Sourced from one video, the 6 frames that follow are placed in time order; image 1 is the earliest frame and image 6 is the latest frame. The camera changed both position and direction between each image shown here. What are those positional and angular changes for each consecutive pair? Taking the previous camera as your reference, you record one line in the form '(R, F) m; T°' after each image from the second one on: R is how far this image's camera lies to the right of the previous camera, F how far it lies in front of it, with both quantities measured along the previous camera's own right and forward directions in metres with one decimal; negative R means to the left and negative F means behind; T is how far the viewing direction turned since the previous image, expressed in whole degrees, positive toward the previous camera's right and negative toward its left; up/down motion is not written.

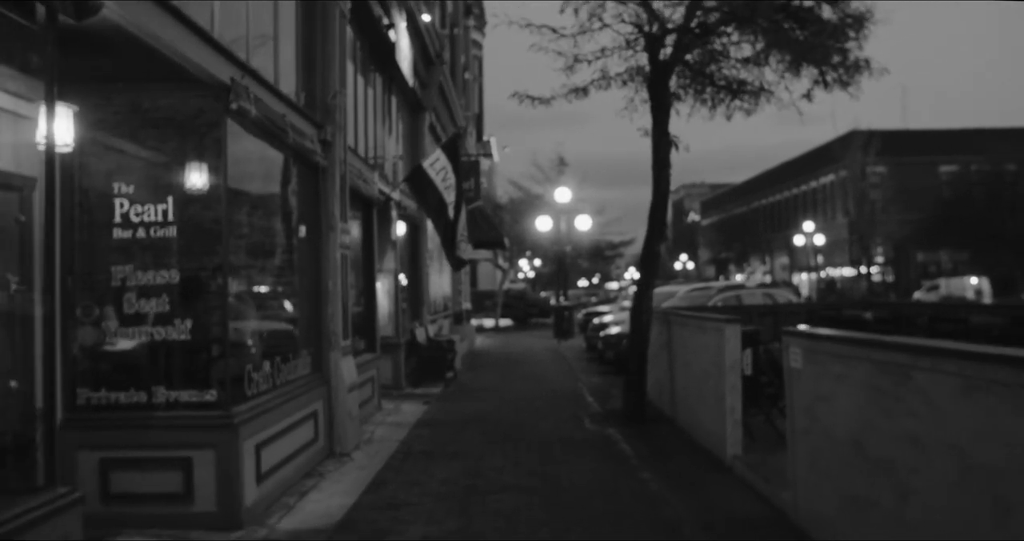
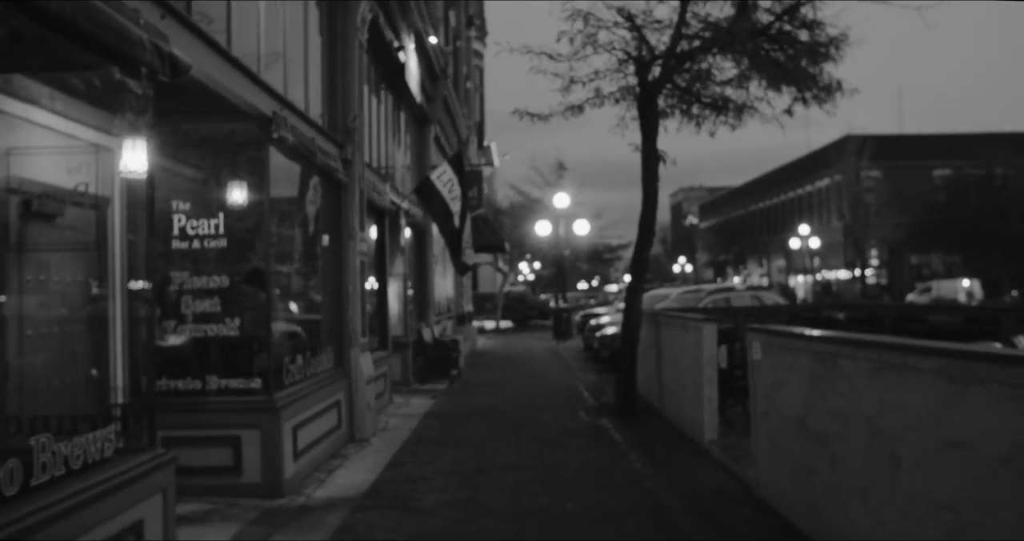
(0.0, -1.2) m; 0°
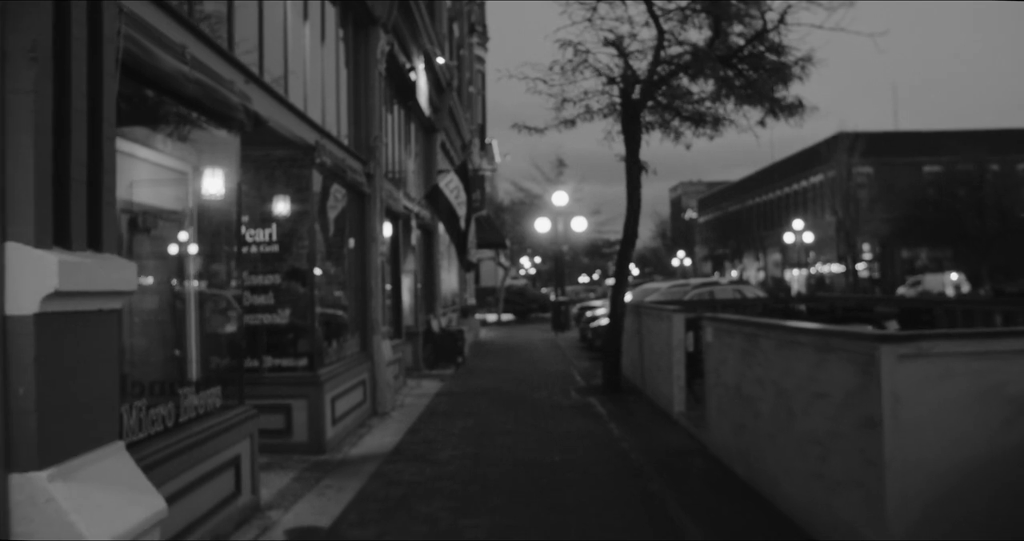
(0.0, -2.0) m; 0°
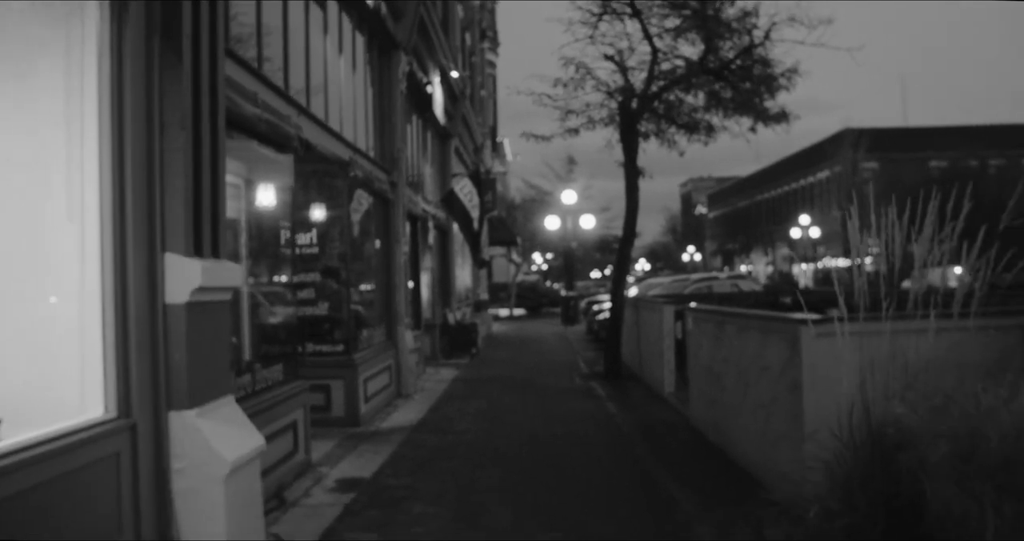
(+0.1, -1.7) m; -1°
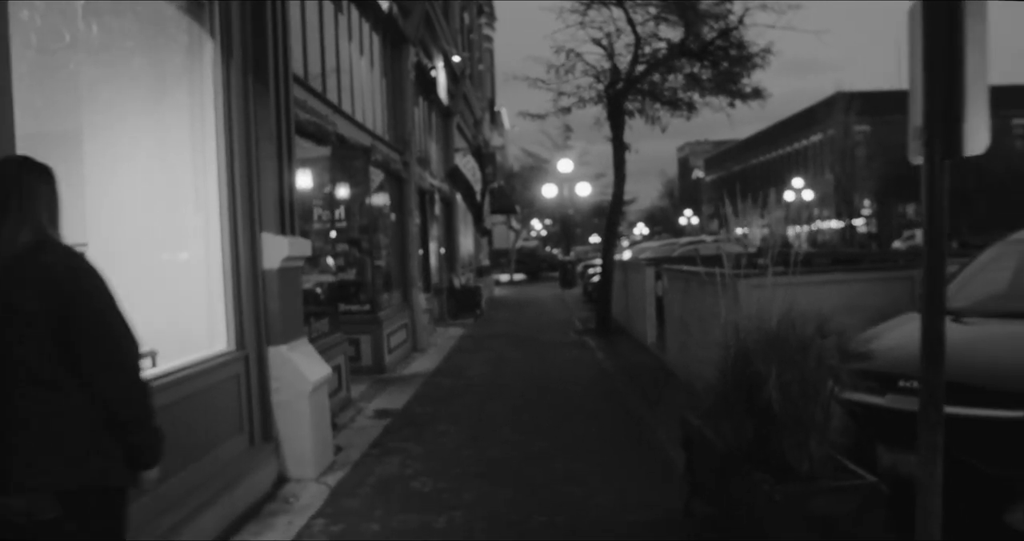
(0.0, -2.1) m; 0°
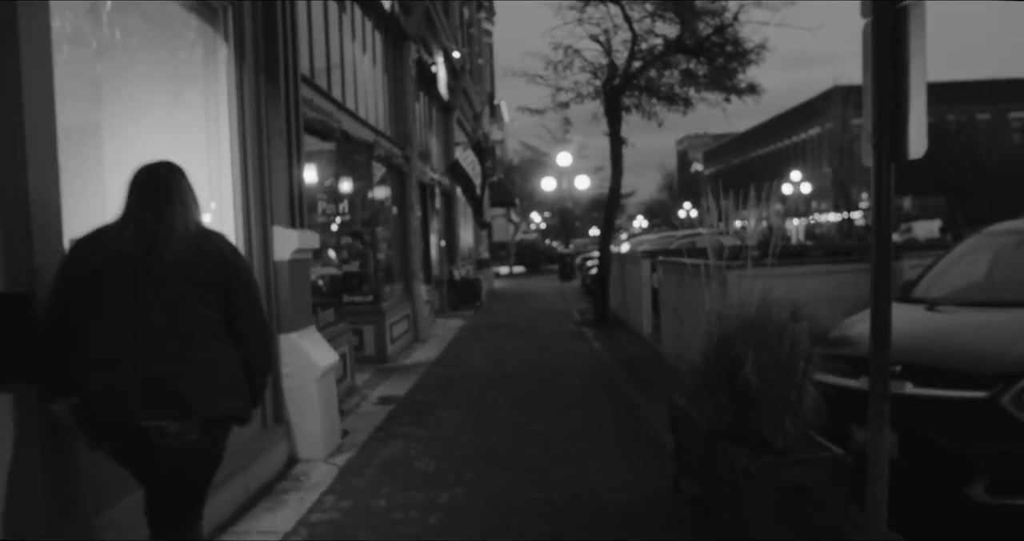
(0.0, -0.4) m; 0°
